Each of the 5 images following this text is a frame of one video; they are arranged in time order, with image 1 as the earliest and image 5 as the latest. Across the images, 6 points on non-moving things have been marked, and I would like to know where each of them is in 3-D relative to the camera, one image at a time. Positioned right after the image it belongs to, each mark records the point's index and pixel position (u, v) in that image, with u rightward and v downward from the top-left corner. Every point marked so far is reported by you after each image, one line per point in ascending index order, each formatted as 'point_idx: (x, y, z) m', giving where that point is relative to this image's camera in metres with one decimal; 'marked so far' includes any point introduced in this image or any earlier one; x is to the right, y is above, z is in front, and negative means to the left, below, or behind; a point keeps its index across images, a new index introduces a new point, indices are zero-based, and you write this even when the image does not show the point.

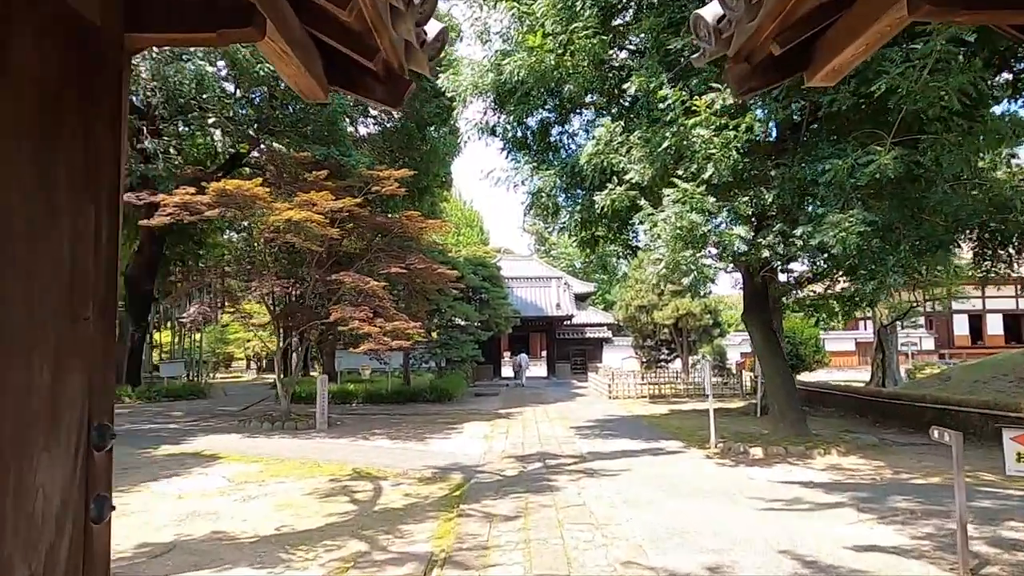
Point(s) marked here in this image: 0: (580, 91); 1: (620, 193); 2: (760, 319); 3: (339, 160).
0: (+1.1, +3.1, +10.4) m
1: (+1.5, +1.3, +9.1) m
2: (+3.8, -0.5, +10.1) m
3: (-3.8, +2.8, +14.5) m
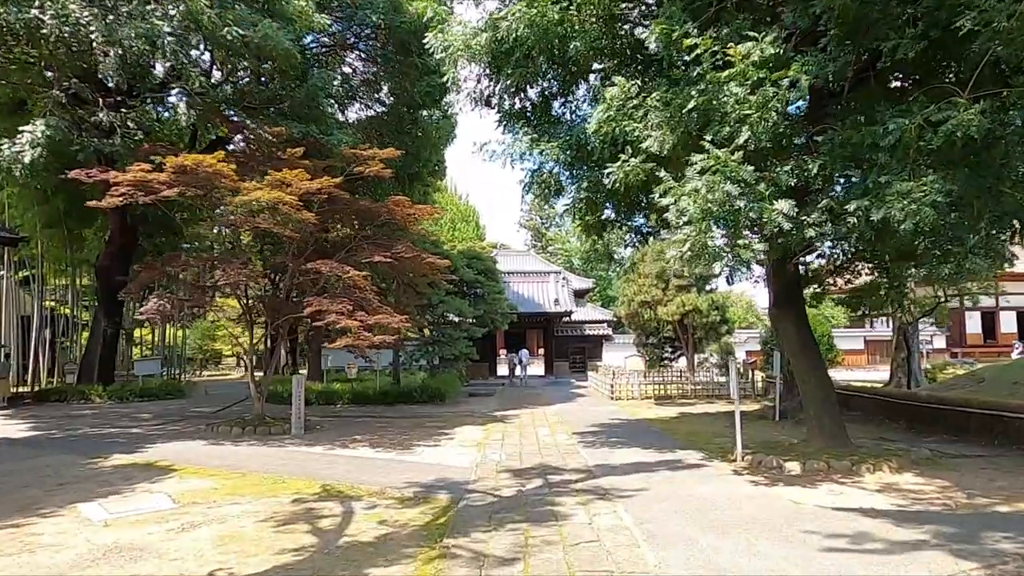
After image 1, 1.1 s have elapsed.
0: (+1.1, +3.2, +9.1) m
1: (+1.5, +1.5, +7.8) m
2: (+3.8, -0.3, +8.8) m
3: (-3.9, +3.0, +13.2) m
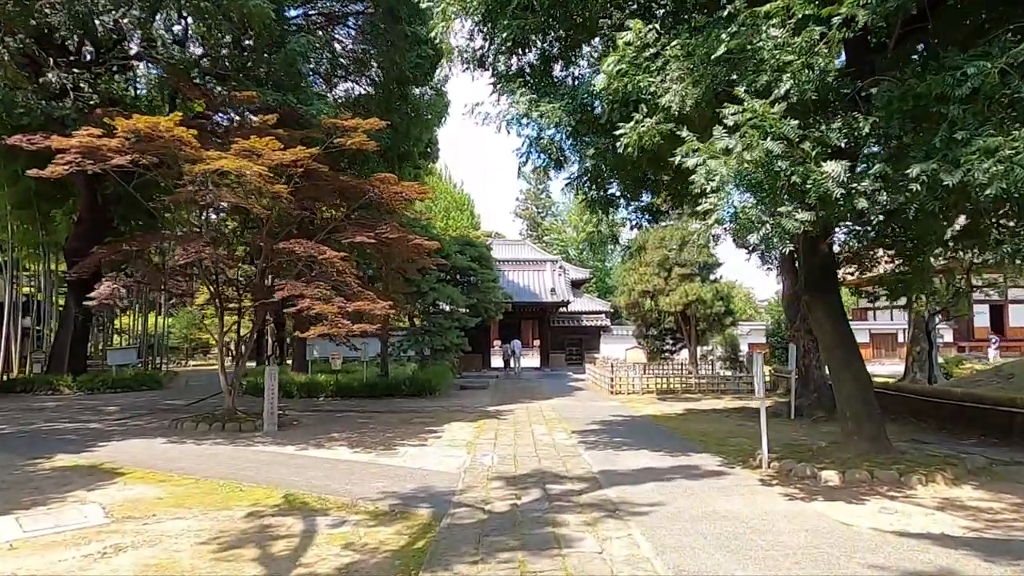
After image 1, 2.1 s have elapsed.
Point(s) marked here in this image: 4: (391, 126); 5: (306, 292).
0: (+1.0, +3.4, +8.0) m
1: (+1.4, +1.7, +6.7) m
2: (+3.7, -0.1, +7.8) m
3: (-4.0, +3.3, +12.1) m
4: (-3.0, +4.0, +16.1) m
5: (-3.3, 0.0, +10.4) m
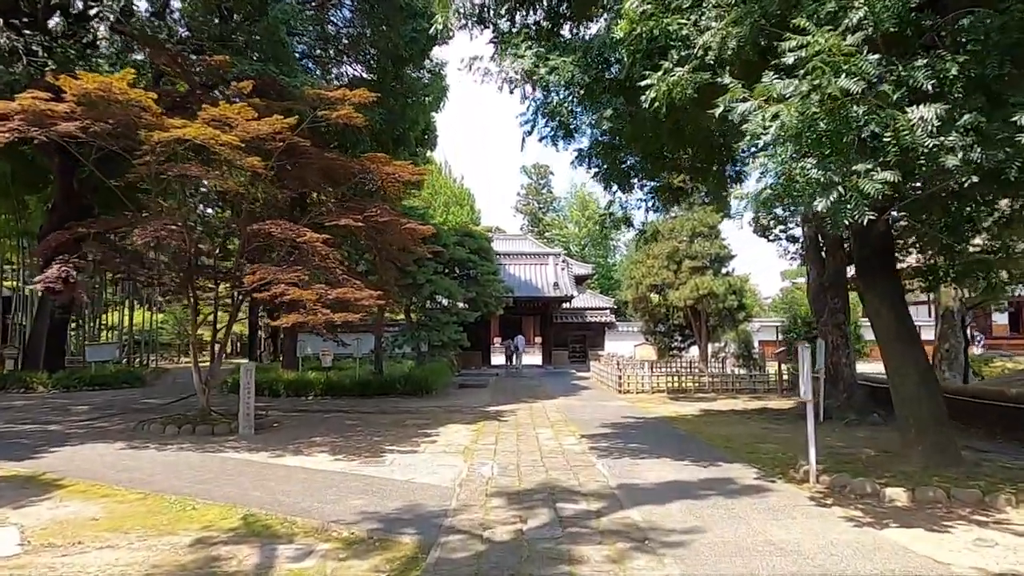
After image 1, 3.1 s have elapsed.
0: (+1.1, +3.6, +6.9) m
1: (+1.5, +1.8, +5.6) m
2: (+3.8, 0.0, +6.7) m
3: (-3.9, +3.5, +11.0) m
4: (-2.9, +4.2, +15.0) m
5: (-3.3, +0.1, +9.3) m
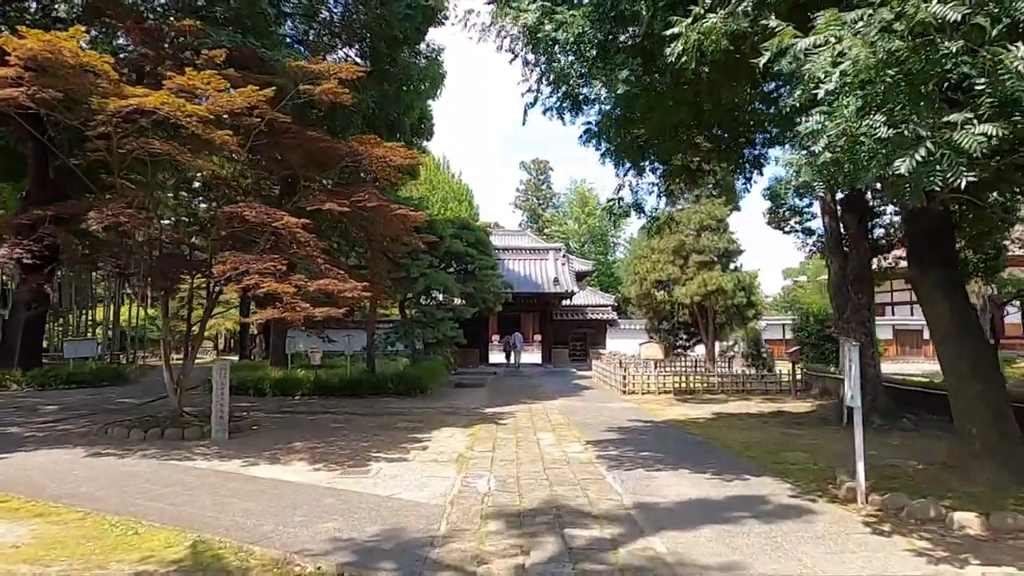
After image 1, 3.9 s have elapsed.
0: (+1.1, +3.7, +6.0) m
1: (+1.5, +1.9, +4.7) m
2: (+3.8, +0.1, +5.8) m
3: (-3.9, +3.7, +10.1) m
4: (-2.9, +4.3, +14.1) m
5: (-3.3, +0.3, +8.4) m
